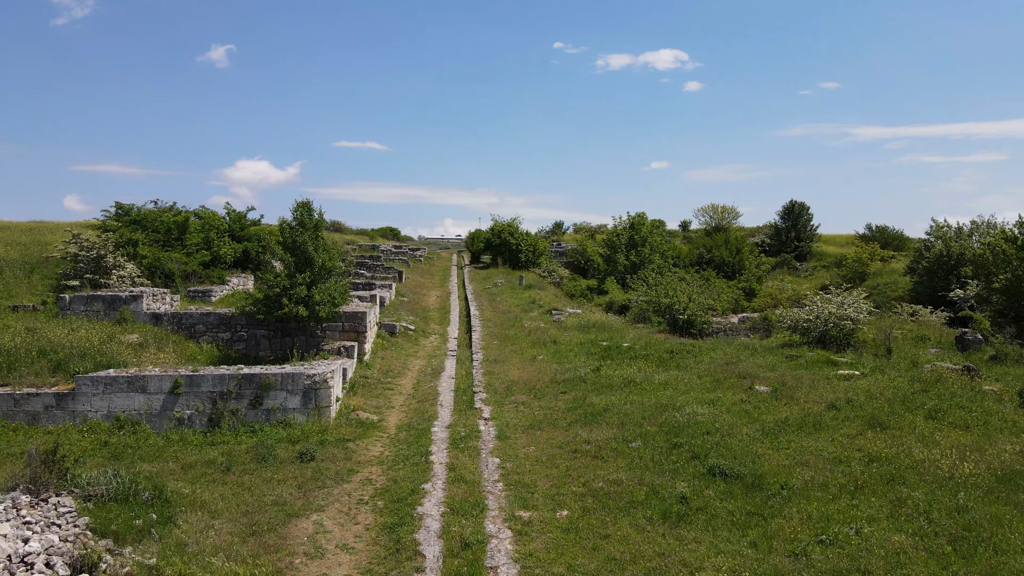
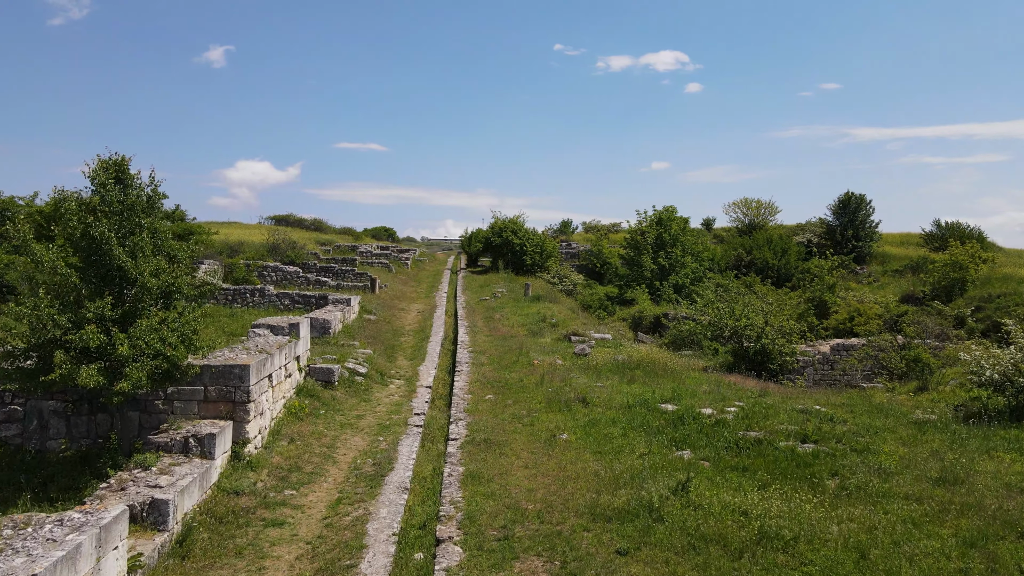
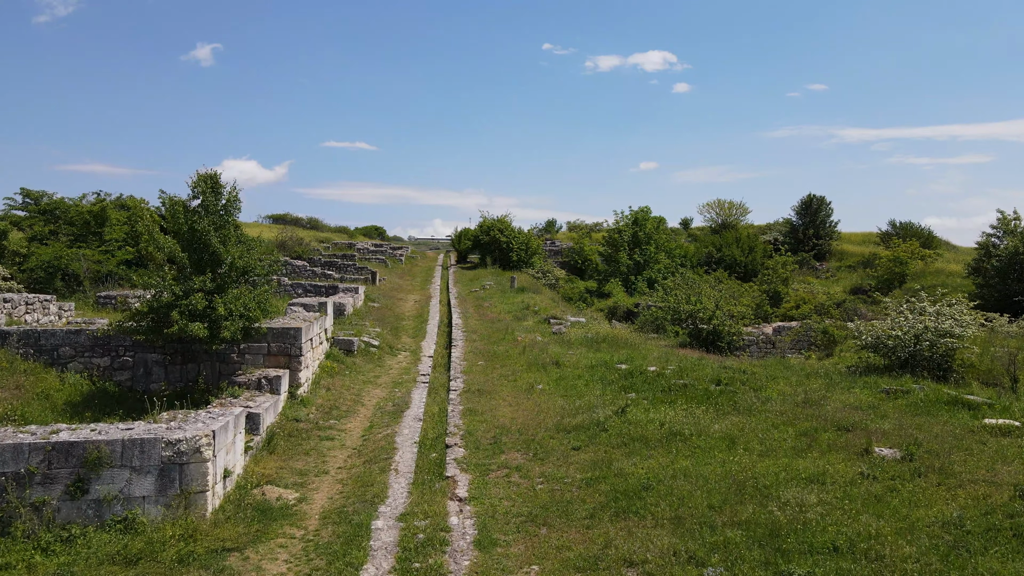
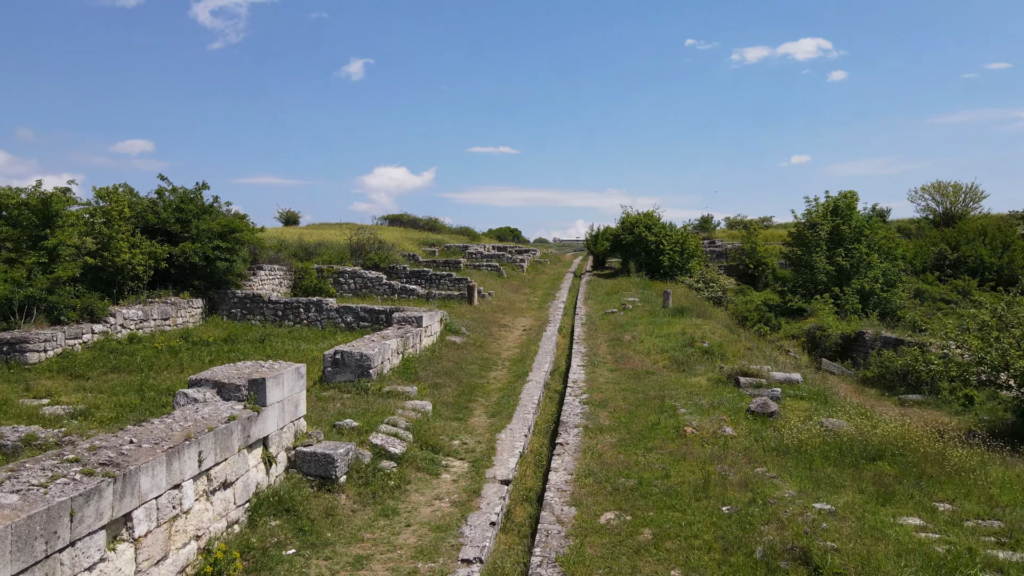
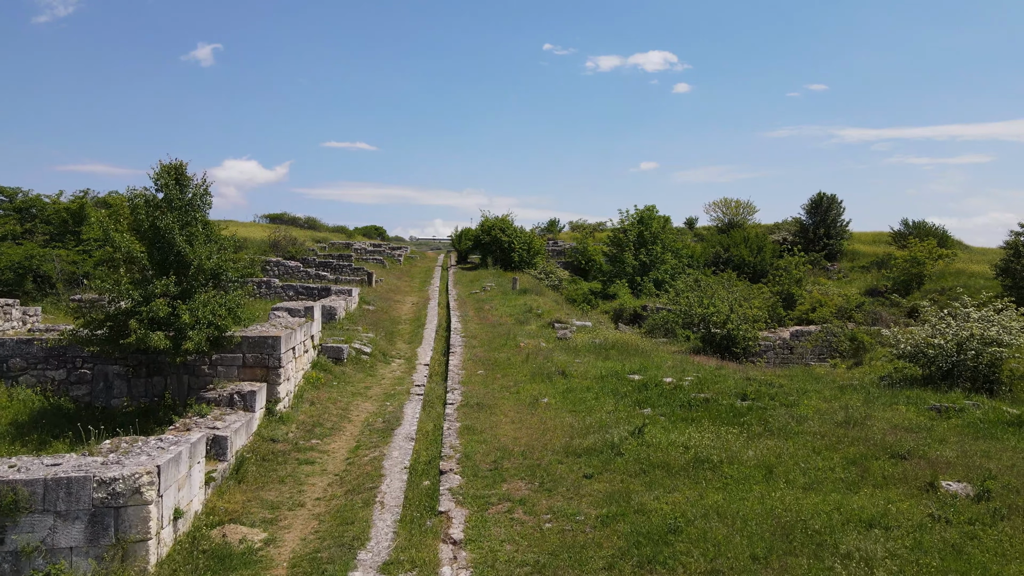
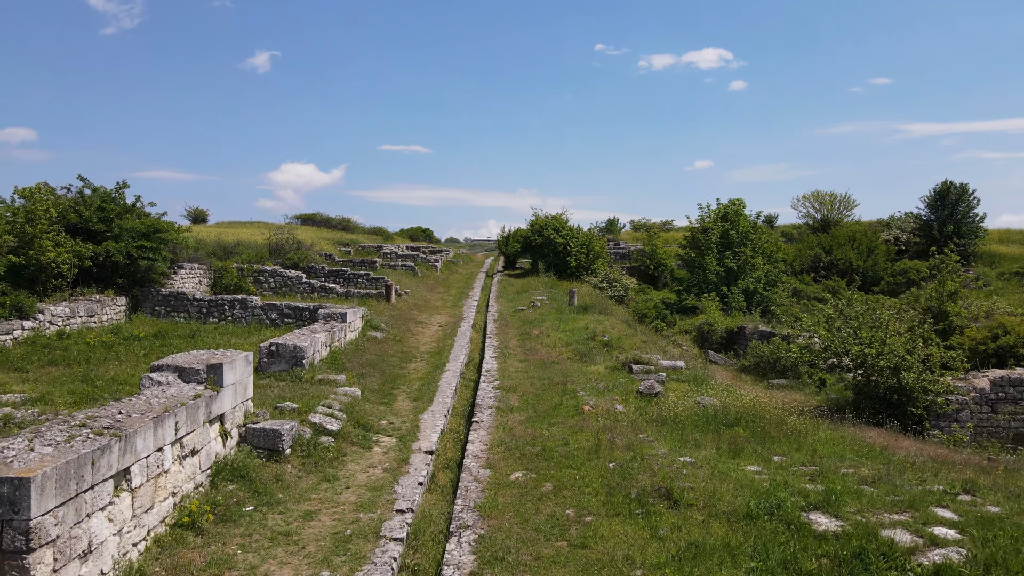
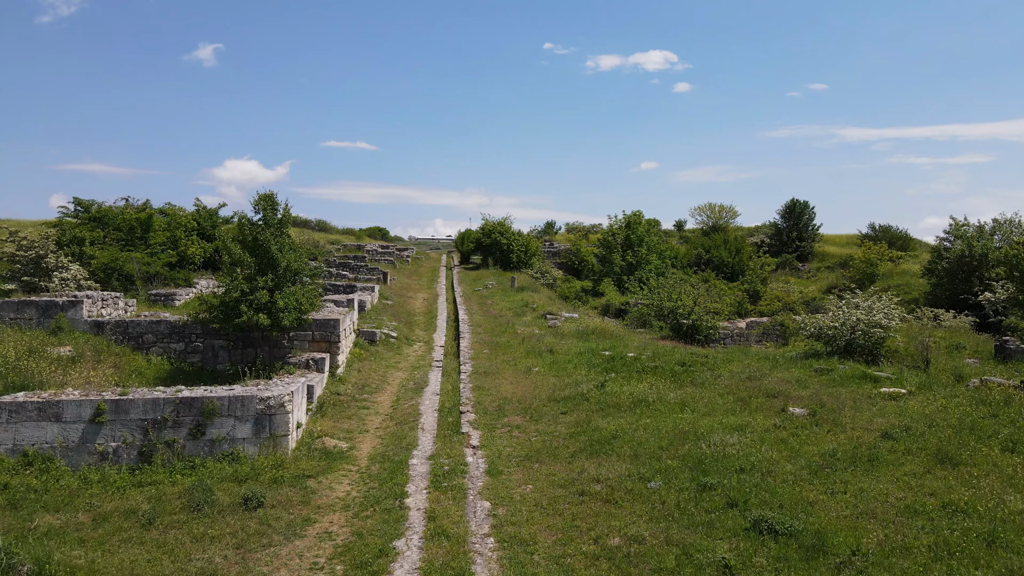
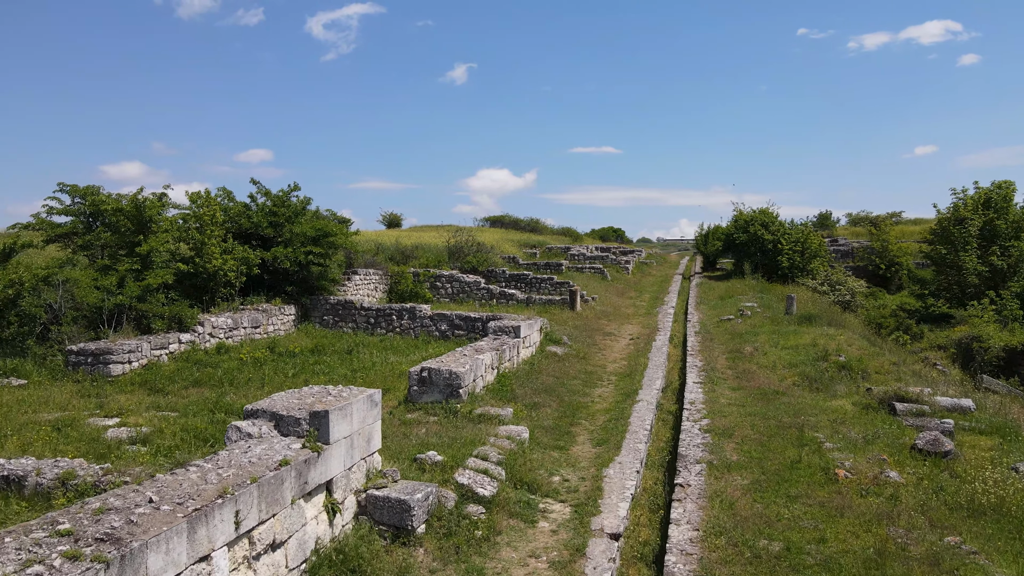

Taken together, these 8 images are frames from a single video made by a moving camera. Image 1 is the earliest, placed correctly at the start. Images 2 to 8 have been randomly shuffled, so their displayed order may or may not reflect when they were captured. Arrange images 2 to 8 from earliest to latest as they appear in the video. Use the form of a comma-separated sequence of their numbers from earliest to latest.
7, 3, 5, 2, 6, 4, 8
